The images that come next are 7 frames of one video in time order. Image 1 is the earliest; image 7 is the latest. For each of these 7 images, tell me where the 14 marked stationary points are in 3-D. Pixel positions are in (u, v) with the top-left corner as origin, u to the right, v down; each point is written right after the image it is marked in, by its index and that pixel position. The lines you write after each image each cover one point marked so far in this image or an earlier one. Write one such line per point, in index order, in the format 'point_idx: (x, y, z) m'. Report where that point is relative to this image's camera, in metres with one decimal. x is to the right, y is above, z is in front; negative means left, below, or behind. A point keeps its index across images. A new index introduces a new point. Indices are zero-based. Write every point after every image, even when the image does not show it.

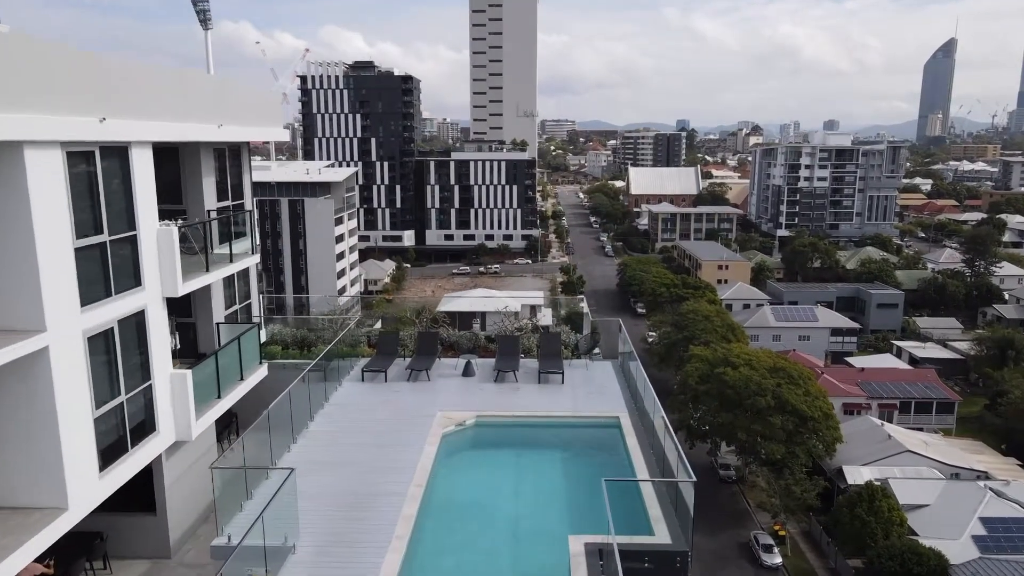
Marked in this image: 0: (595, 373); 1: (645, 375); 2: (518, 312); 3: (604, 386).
0: (+1.2, -1.2, +10.1) m
1: (+1.6, -1.0, +8.6) m
2: (0.0, -0.5, +11.9) m
3: (+1.2, -1.3, +9.6) m
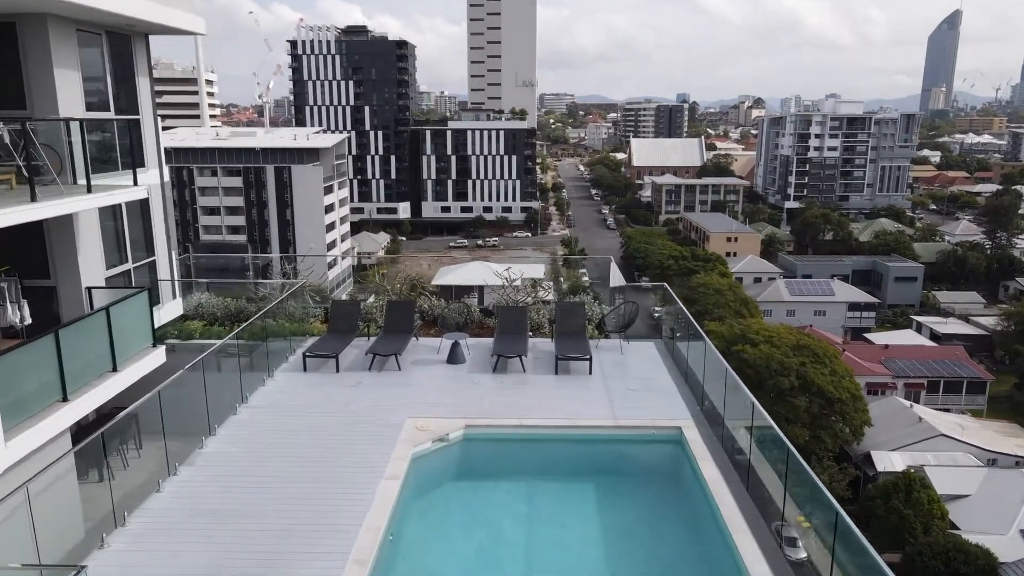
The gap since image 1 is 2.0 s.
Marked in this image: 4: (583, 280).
0: (+1.2, -0.7, +7.2) m
1: (+1.6, -0.6, +5.7) m
2: (0.0, 0.0, +9.0) m
3: (+1.3, -0.8, +6.7) m
4: (+0.7, 0.0, +9.2) m
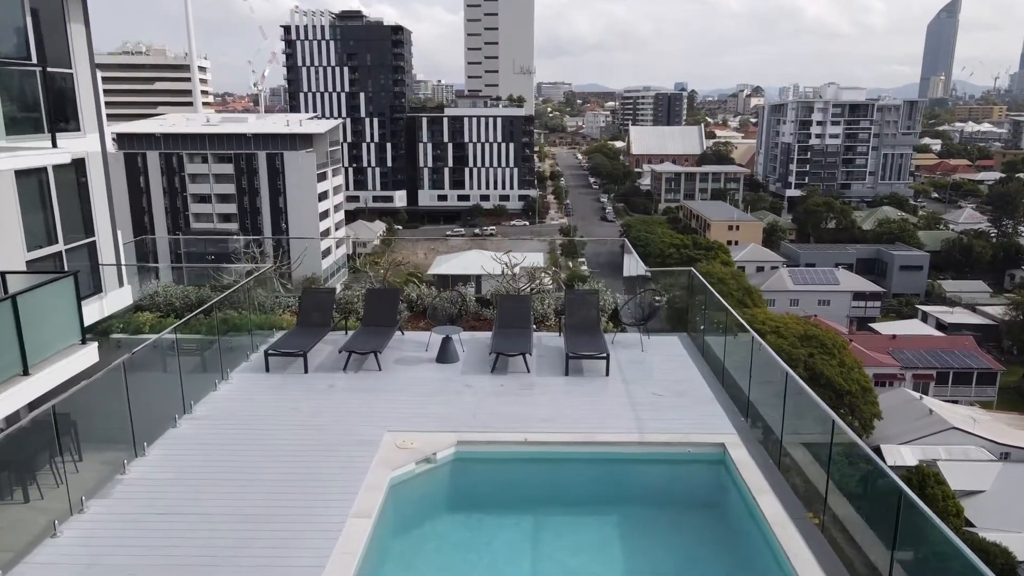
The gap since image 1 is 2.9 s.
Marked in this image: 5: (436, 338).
0: (+1.2, -0.6, +6.1) m
1: (+1.6, -0.5, +4.6) m
2: (+0.1, +0.2, +7.9) m
3: (+1.3, -0.7, +5.6) m
4: (+0.7, +0.1, +8.1) m
5: (-0.7, -0.5, +6.7) m
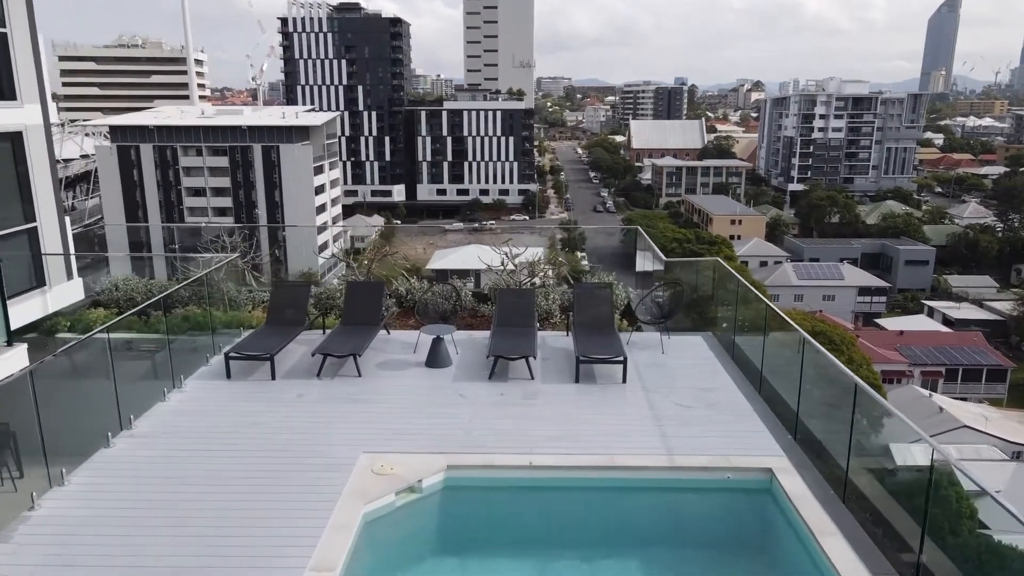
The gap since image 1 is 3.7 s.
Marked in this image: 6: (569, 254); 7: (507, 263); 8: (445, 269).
0: (+1.2, -0.5, +5.3) m
1: (+1.6, -0.4, +3.8) m
2: (+0.1, +0.3, +7.1) m
3: (+1.3, -0.7, +4.8) m
4: (+0.7, +0.2, +7.3) m
5: (-0.7, -0.4, +5.9) m
6: (+0.5, +0.3, +7.3) m
7: (-0.1, +0.2, +7.3) m
8: (-0.7, +0.2, +7.1) m
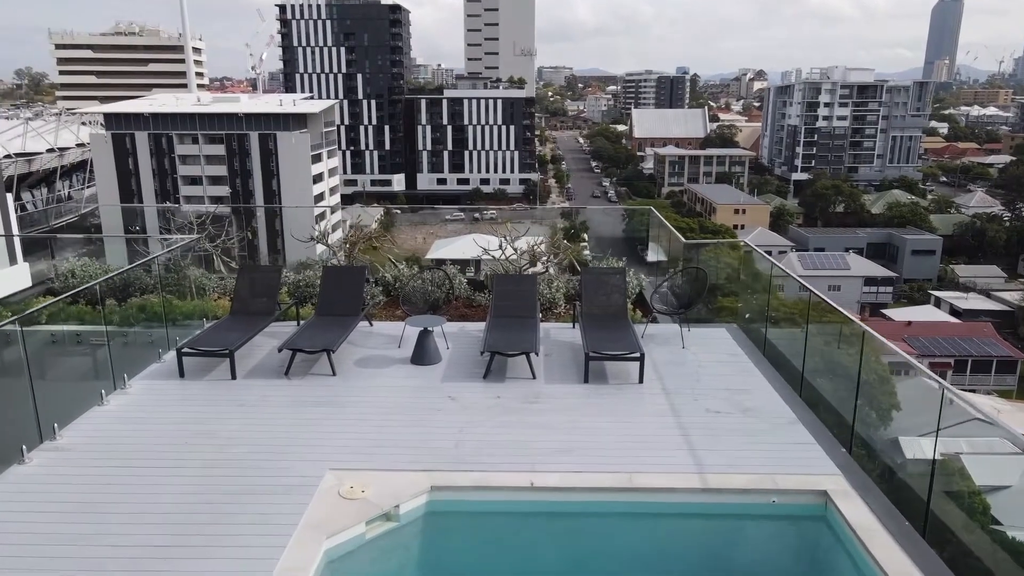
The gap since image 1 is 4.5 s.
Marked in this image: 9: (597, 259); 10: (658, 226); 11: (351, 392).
0: (+1.2, -0.4, +4.7) m
1: (+1.6, -0.4, +3.2) m
2: (+0.1, +0.4, +6.4) m
3: (+1.3, -0.6, +4.1) m
4: (+0.7, +0.3, +6.6) m
5: (-0.7, -0.3, +5.2) m
6: (+0.5, +0.4, +6.6) m
7: (-0.1, +0.3, +6.6) m
8: (-0.7, +0.3, +6.4) m
9: (+0.8, +0.3, +6.3) m
10: (+1.3, +0.5, +6.7) m
11: (-0.9, -0.6, +4.1) m
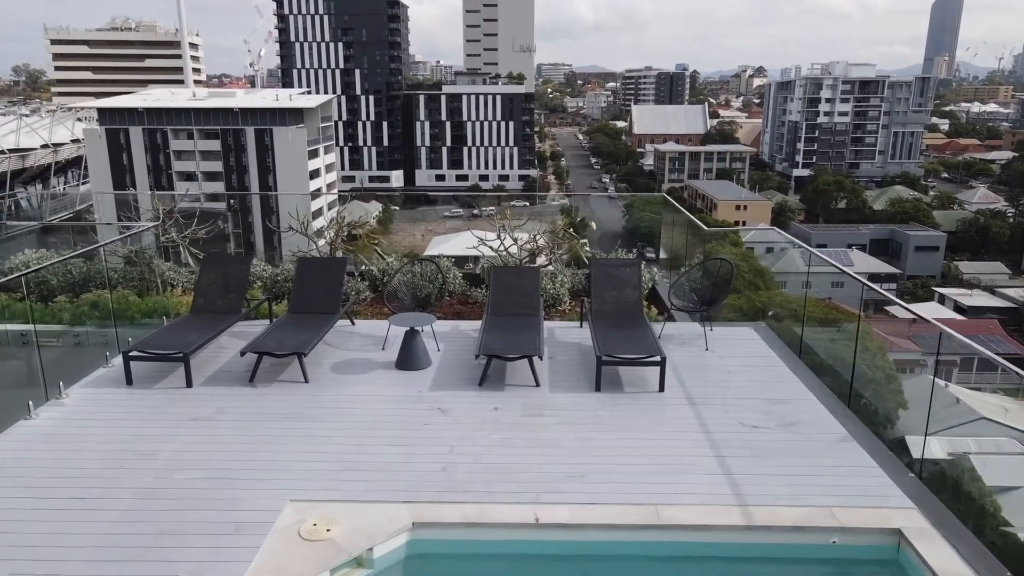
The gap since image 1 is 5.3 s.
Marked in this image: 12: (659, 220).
0: (+1.2, -0.4, +4.1) m
1: (+1.6, -0.3, +2.6) m
2: (+0.1, +0.4, +5.8) m
3: (+1.3, -0.5, +3.6) m
4: (+0.7, +0.4, +6.0) m
5: (-0.7, -0.3, +4.6) m
6: (+0.5, +0.5, +6.0) m
7: (-0.1, +0.4, +6.0) m
8: (-0.7, +0.3, +5.9) m
9: (+0.8, +0.3, +5.7) m
10: (+1.3, +0.6, +6.1) m
11: (-0.9, -0.6, +3.5) m
12: (+1.2, +0.6, +6.2) m
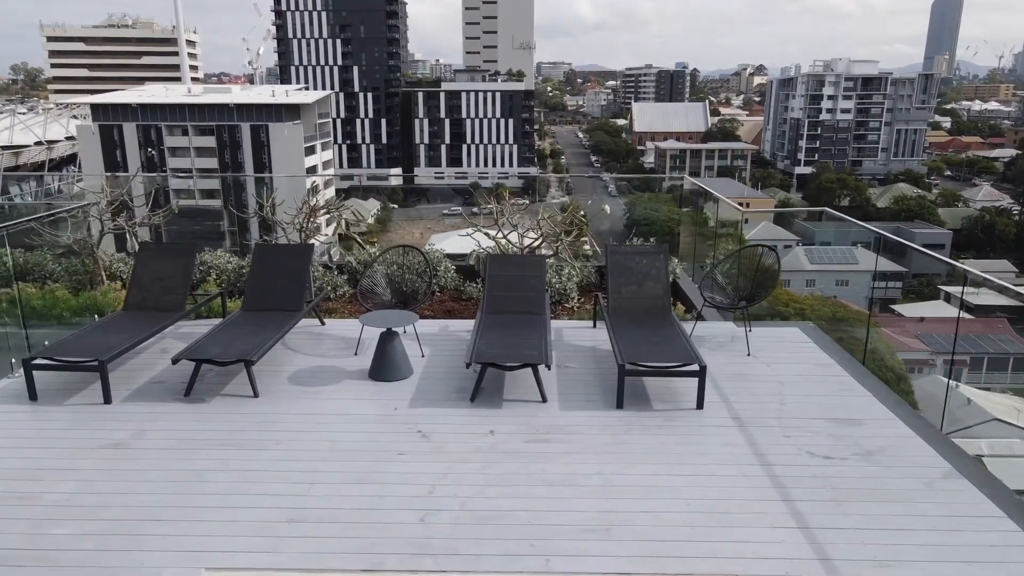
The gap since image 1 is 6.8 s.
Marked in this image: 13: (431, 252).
0: (+1.2, -0.4, +3.4) m
1: (+1.6, -0.3, +1.9) m
2: (+0.1, +0.5, +5.1) m
3: (+1.3, -0.5, +2.8) m
4: (+0.7, +0.4, +5.3) m
5: (-0.7, -0.2, +3.9) m
6: (+0.5, +0.5, +5.3) m
7: (-0.1, +0.4, +5.3) m
8: (-0.7, +0.4, +5.1) m
9: (+0.8, +0.4, +5.0) m
10: (+1.3, +0.6, +5.4) m
11: (-0.9, -0.5, +2.8) m
12: (+1.2, +0.6, +5.4) m
13: (-0.7, +0.3, +5.1) m
